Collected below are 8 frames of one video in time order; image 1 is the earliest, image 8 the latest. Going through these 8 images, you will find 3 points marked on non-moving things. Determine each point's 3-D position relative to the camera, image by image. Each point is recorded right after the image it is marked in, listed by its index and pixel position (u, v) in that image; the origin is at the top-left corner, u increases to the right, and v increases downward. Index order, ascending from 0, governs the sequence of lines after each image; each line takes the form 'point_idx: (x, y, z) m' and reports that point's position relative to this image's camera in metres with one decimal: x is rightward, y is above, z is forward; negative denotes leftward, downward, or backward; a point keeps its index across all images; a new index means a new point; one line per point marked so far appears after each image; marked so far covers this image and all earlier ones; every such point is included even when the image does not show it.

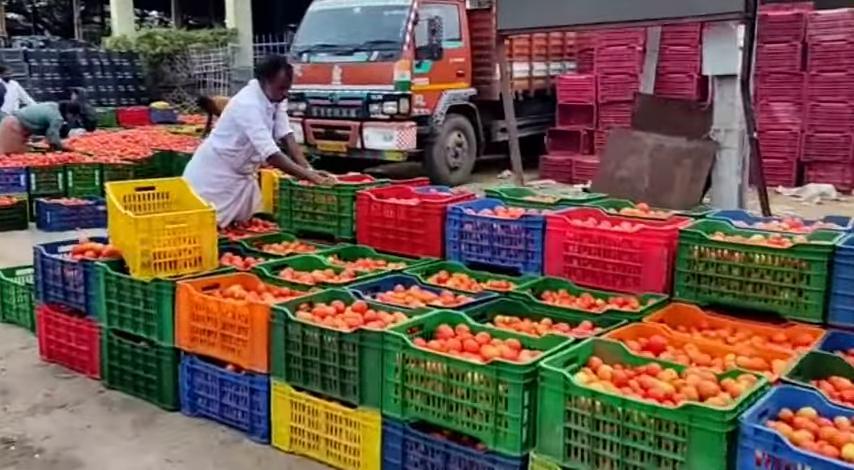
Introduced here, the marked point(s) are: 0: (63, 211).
0: (-5.3, +0.4, +9.6) m
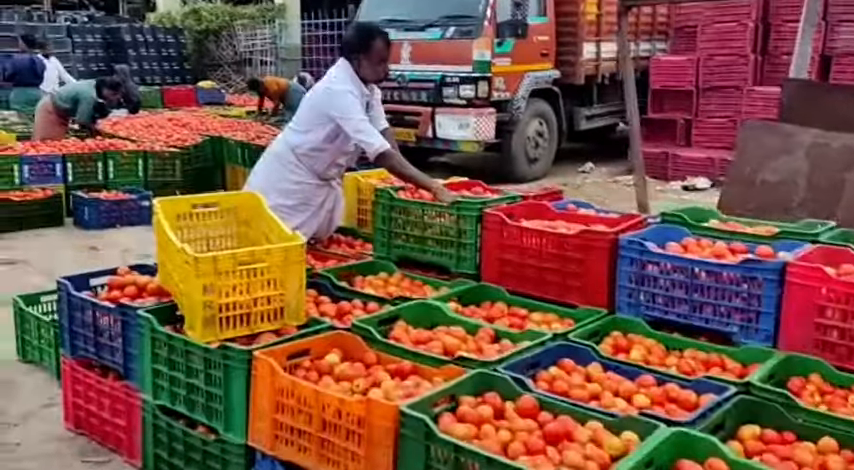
0: (-4.2, +0.4, +8.5) m
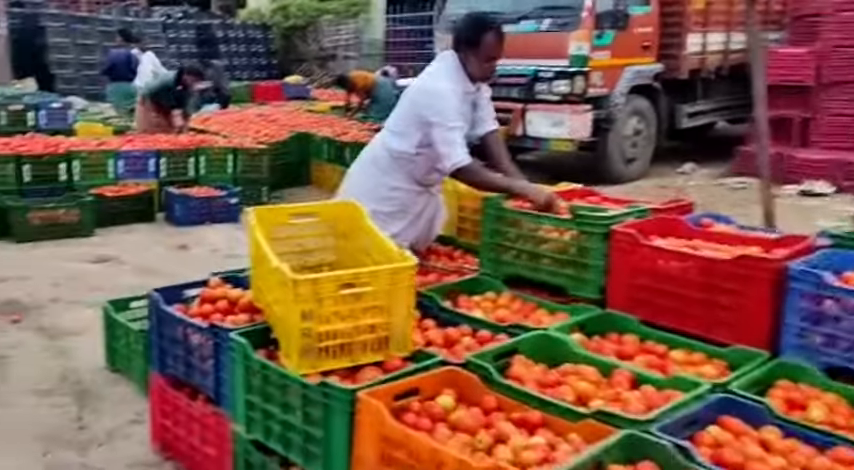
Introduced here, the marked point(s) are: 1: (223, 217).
0: (-3.0, +0.4, +8.5) m
1: (-2.7, +0.2, +8.7) m
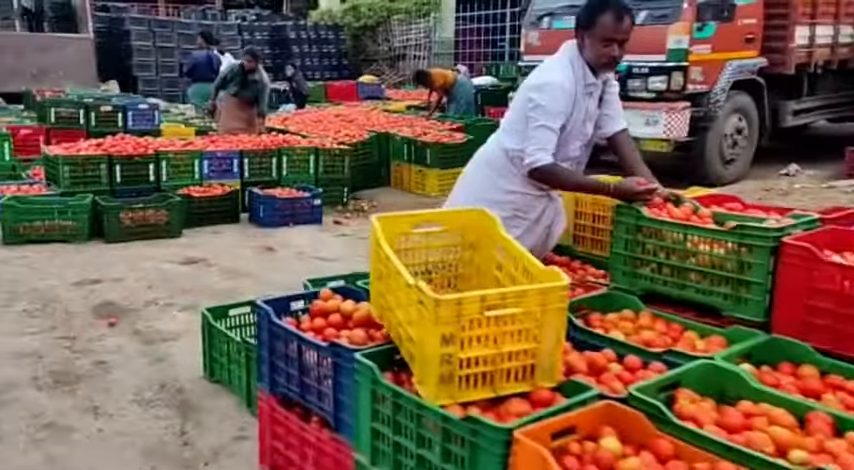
0: (-1.9, +0.4, +8.3) m
1: (-1.6, +0.2, +8.5) m
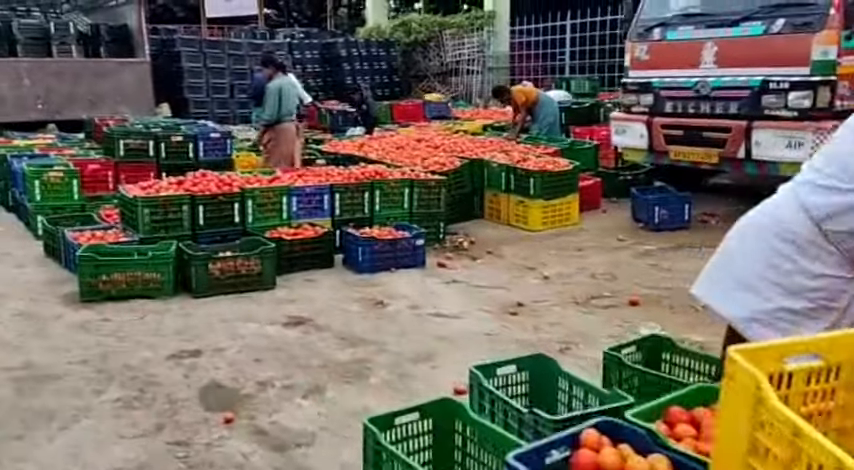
0: (-0.6, -0.1, +7.4) m
1: (-0.2, -0.3, +7.6) m
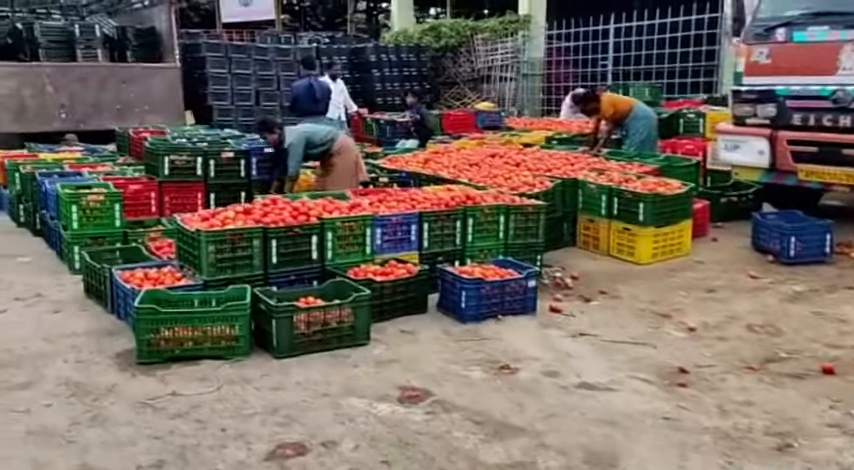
0: (+0.5, -0.5, +6.1) m
1: (+0.9, -0.7, +6.3) m
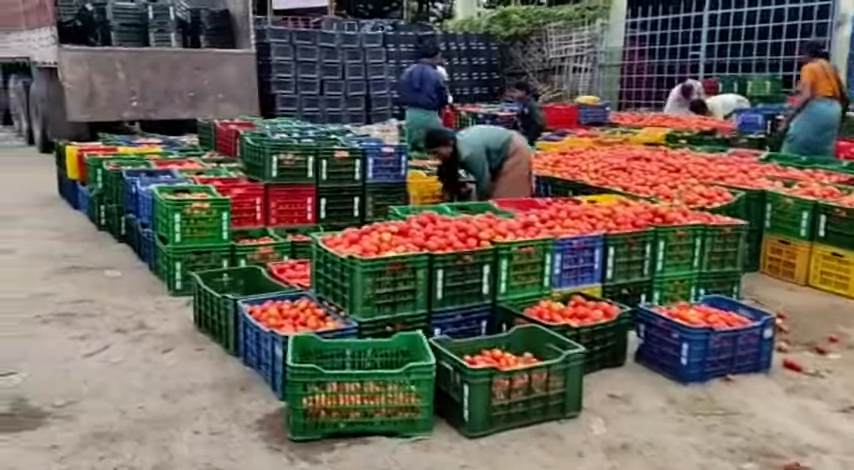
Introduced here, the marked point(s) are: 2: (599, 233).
0: (+2.1, -0.8, +4.7) m
1: (+2.4, -1.0, +4.9) m
2: (+1.5, 0.0, +5.4) m
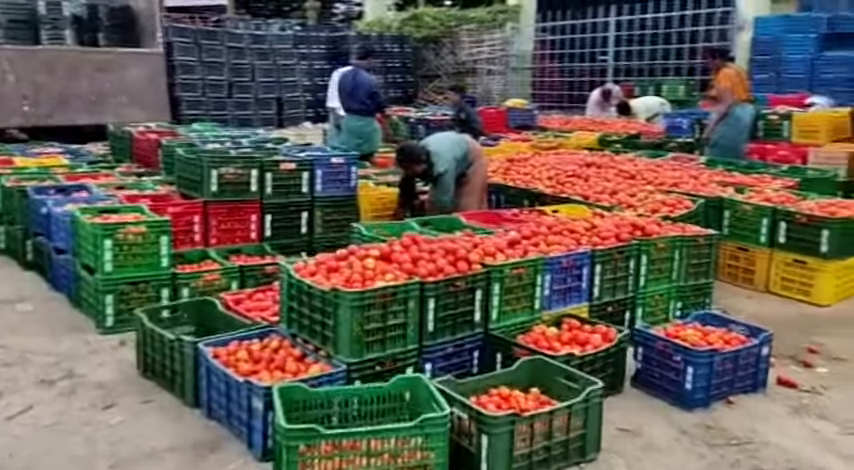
0: (+2.0, -0.9, +4.5) m
1: (+2.3, -1.1, +4.7) m
2: (+1.3, -0.1, +5.1) m
